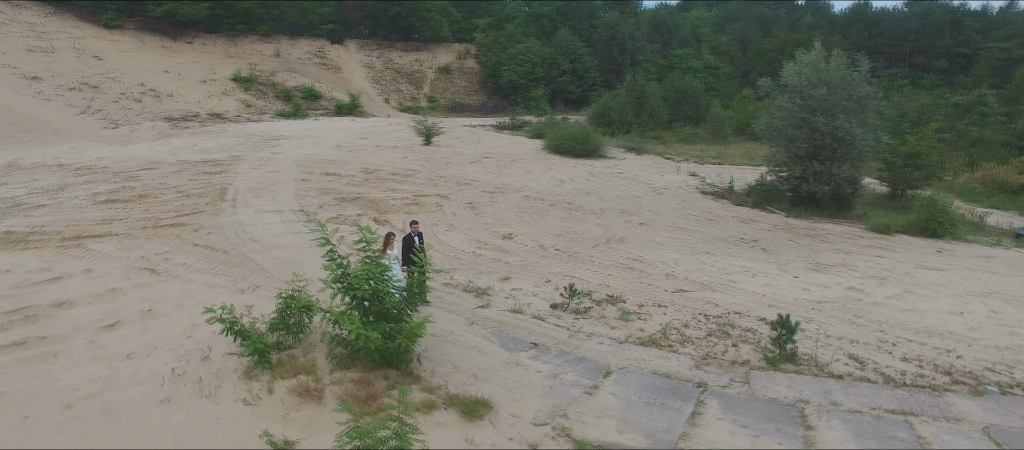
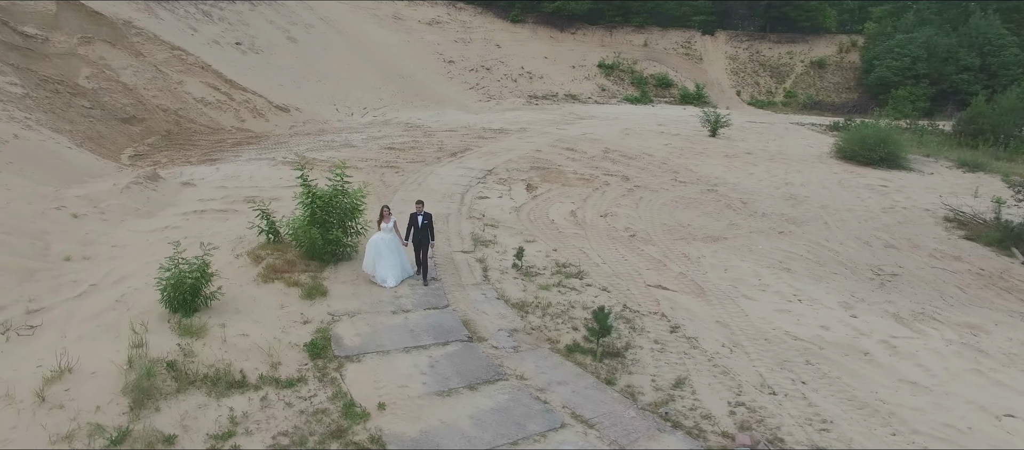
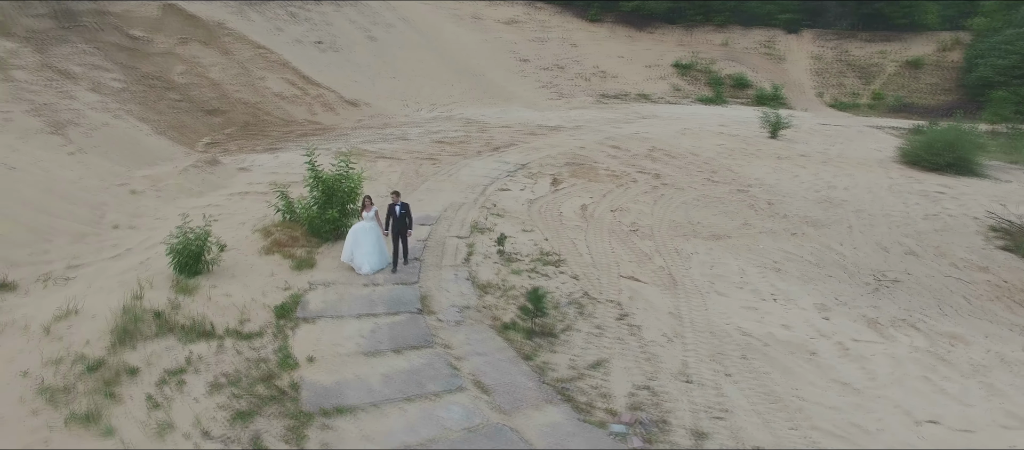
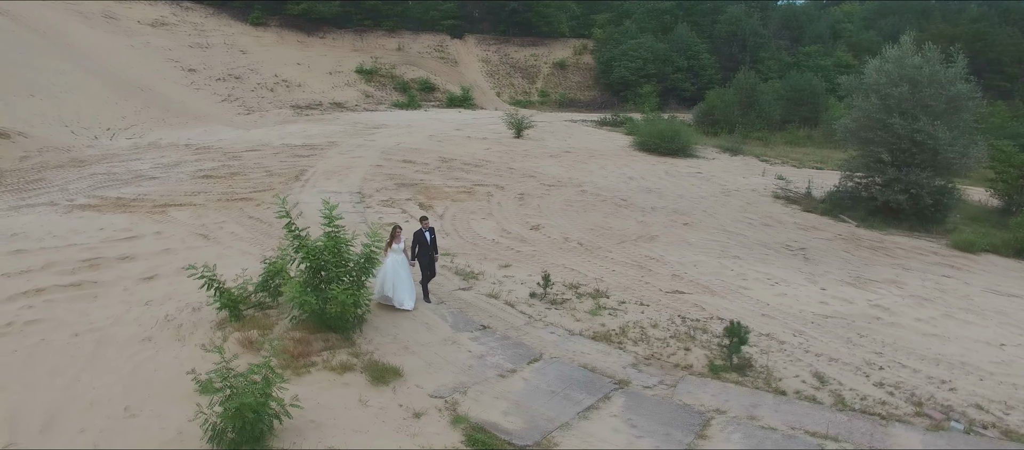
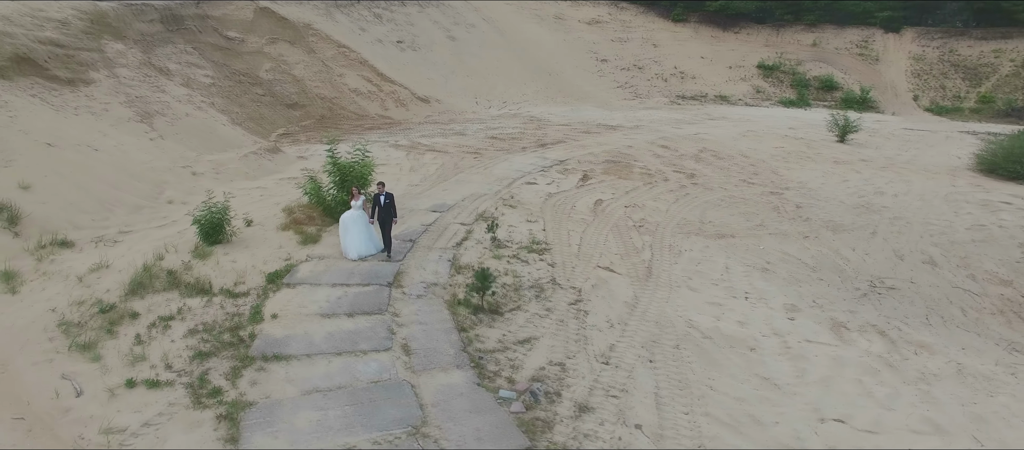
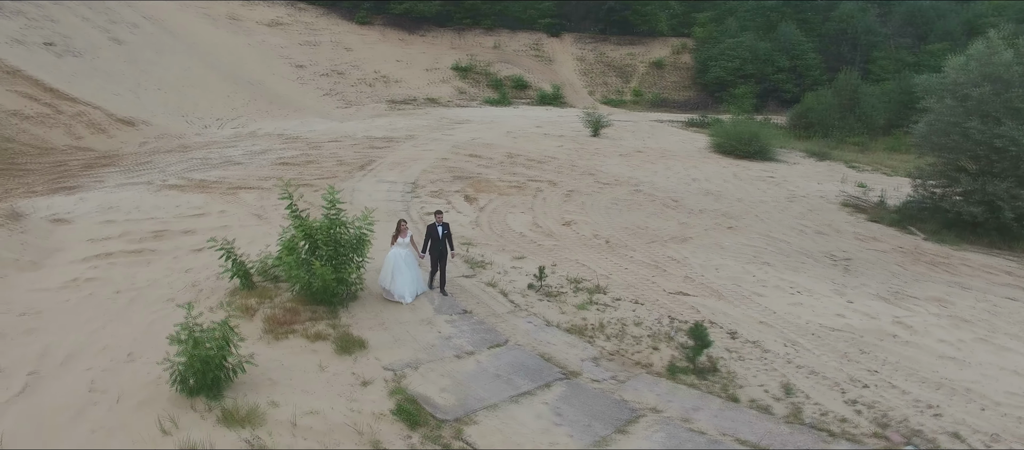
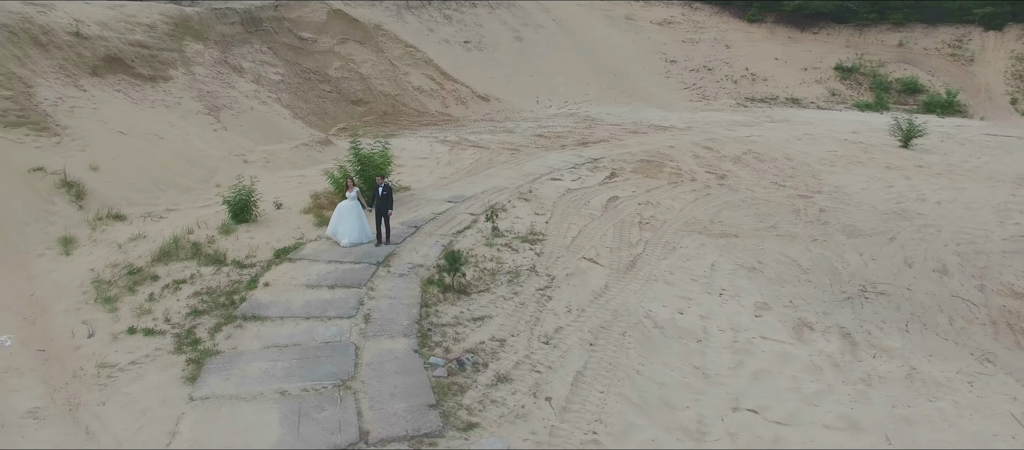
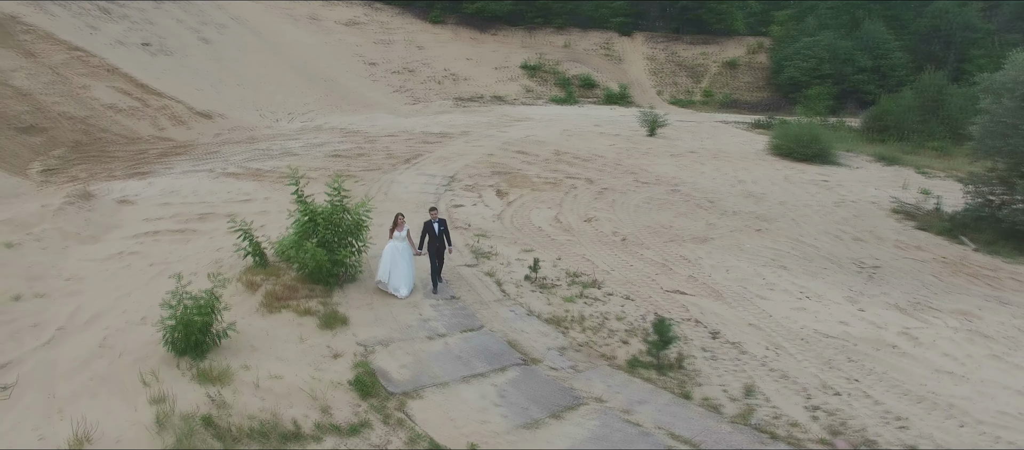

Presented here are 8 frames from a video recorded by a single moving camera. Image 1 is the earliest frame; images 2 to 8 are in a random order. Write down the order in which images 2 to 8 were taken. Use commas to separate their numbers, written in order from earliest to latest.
4, 6, 8, 2, 3, 5, 7
